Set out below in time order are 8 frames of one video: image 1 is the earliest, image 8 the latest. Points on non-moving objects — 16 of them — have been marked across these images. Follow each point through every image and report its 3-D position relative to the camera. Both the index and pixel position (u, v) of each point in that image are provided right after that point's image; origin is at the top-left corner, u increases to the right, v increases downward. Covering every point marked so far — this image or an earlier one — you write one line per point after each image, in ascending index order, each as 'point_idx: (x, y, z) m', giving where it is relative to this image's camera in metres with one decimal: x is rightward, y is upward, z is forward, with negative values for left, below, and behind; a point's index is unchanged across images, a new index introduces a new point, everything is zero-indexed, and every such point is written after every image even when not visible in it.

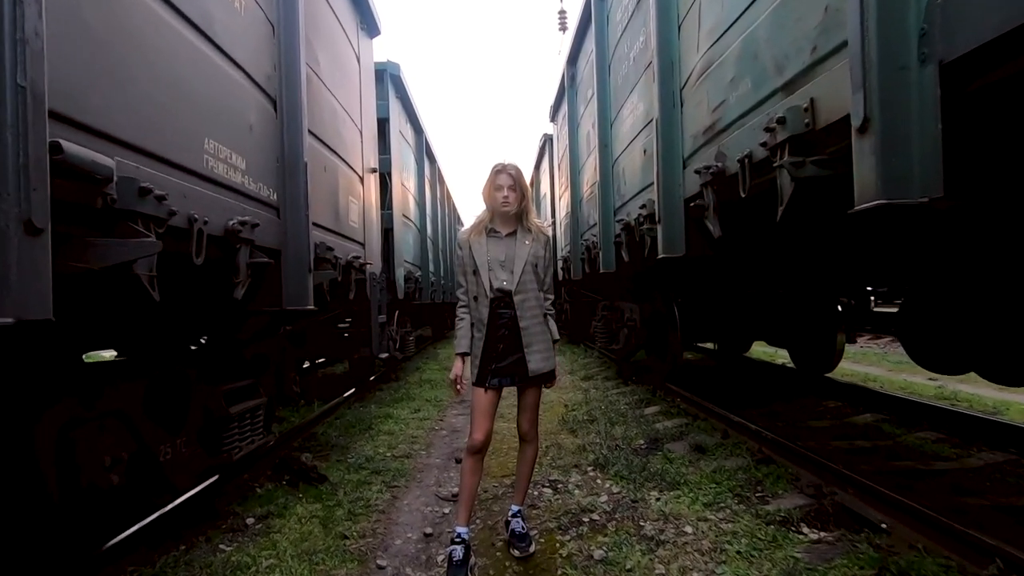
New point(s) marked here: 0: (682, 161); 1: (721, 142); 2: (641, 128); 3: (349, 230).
0: (+1.2, +0.9, +3.8) m
1: (+1.2, +0.8, +3.2) m
2: (+1.1, +1.3, +4.7) m
3: (-1.6, +0.5, +5.3) m
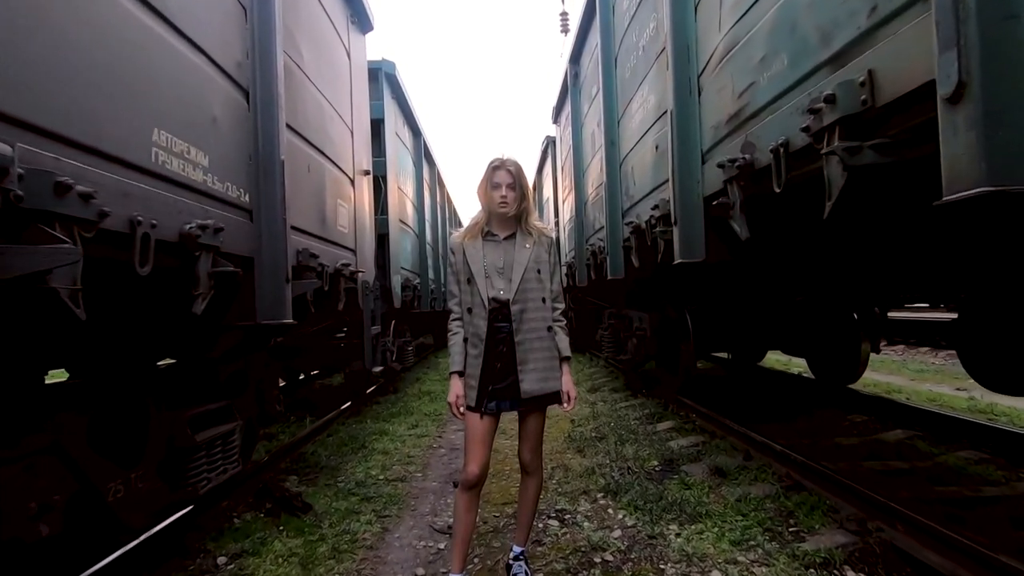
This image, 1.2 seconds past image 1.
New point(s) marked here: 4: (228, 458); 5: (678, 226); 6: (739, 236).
0: (+1.2, +0.8, +3.5) m
1: (+1.2, +0.8, +2.8) m
2: (+1.1, +1.3, +4.3) m
3: (-1.5, +0.5, +4.9) m
4: (-1.7, -1.0, +3.3) m
5: (+1.1, +0.4, +3.5) m
6: (+1.2, +0.3, +2.9) m
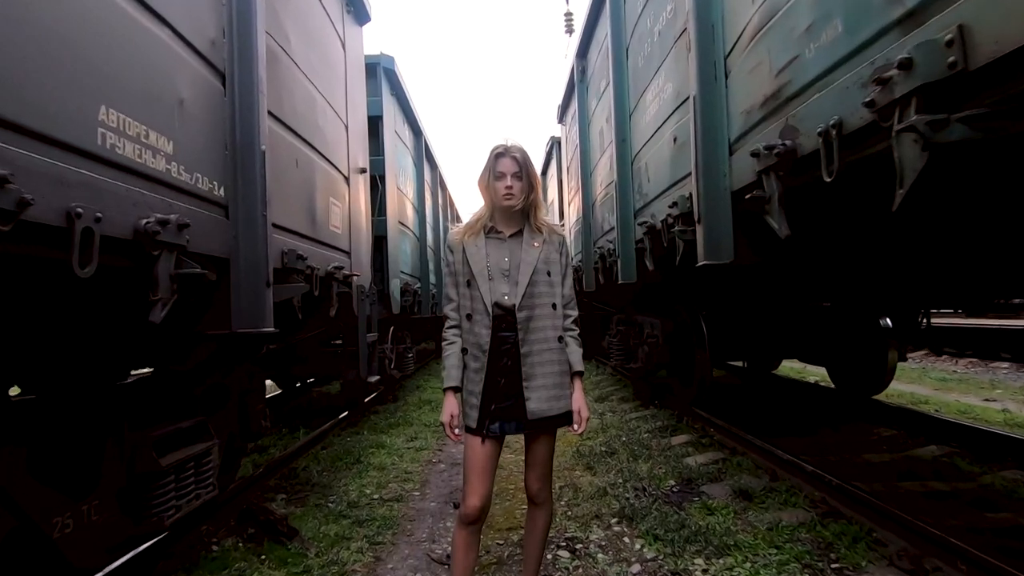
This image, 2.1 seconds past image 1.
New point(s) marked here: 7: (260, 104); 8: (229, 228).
0: (+1.2, +0.8, +3.1) m
1: (+1.2, +0.8, +2.4) m
2: (+1.1, +1.3, +4.0) m
3: (-1.5, +0.4, +4.6) m
4: (-1.7, -1.0, +3.0) m
5: (+1.1, +0.4, +3.2) m
6: (+1.2, +0.2, +2.5) m
7: (-1.4, +1.0, +3.1) m
8: (-1.5, +0.3, +2.9) m
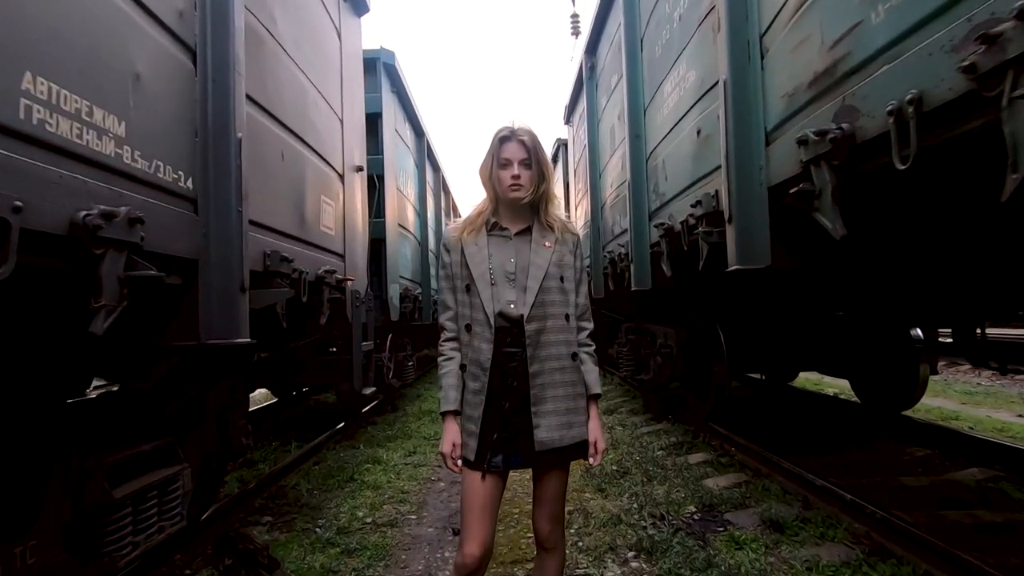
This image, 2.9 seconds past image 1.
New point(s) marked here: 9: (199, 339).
0: (+1.3, +0.8, +2.7) m
1: (+1.3, +0.7, +2.1) m
2: (+1.2, +1.2, +3.6) m
3: (-1.5, +0.4, +4.2) m
4: (-1.7, -1.1, +2.6) m
5: (+1.1, +0.3, +2.8) m
6: (+1.2, +0.2, +2.1) m
7: (-1.4, +1.0, +2.7) m
8: (-1.4, +0.3, +2.6) m
9: (-1.4, -0.2, +2.5) m
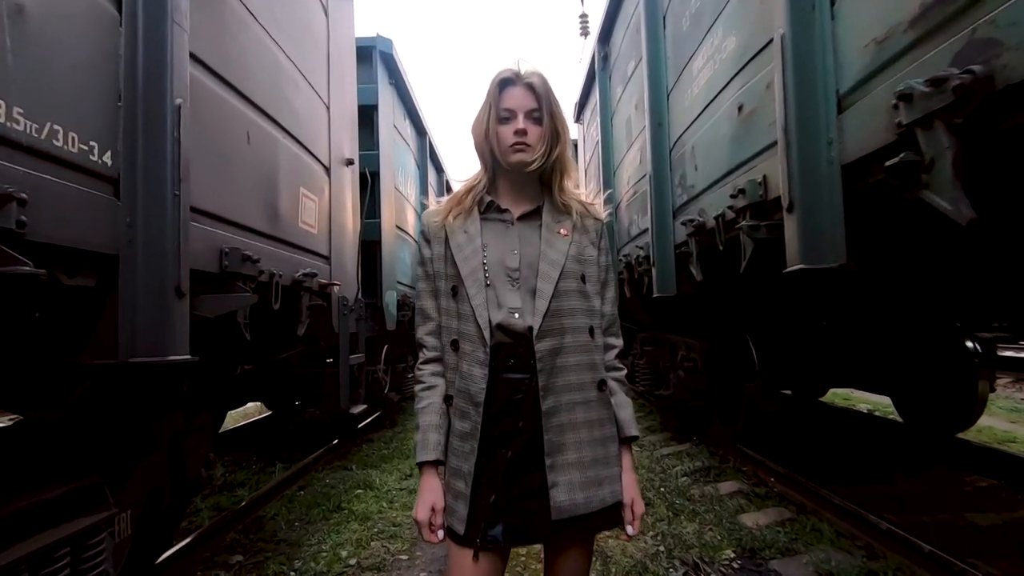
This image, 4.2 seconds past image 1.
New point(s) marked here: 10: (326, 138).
0: (+1.3, +0.7, +2.2) m
1: (+1.3, +0.7, +1.5) m
2: (+1.2, +1.2, +3.0) m
3: (-1.4, +0.3, +3.7) m
4: (-1.6, -1.1, +2.1) m
5: (+1.2, +0.3, +2.3) m
6: (+1.2, +0.2, +1.6) m
7: (-1.3, +1.0, +2.2) m
8: (-1.4, +0.3, +2.0) m
9: (-1.4, -0.2, +2.0) m
10: (-1.5, +1.2, +4.4) m
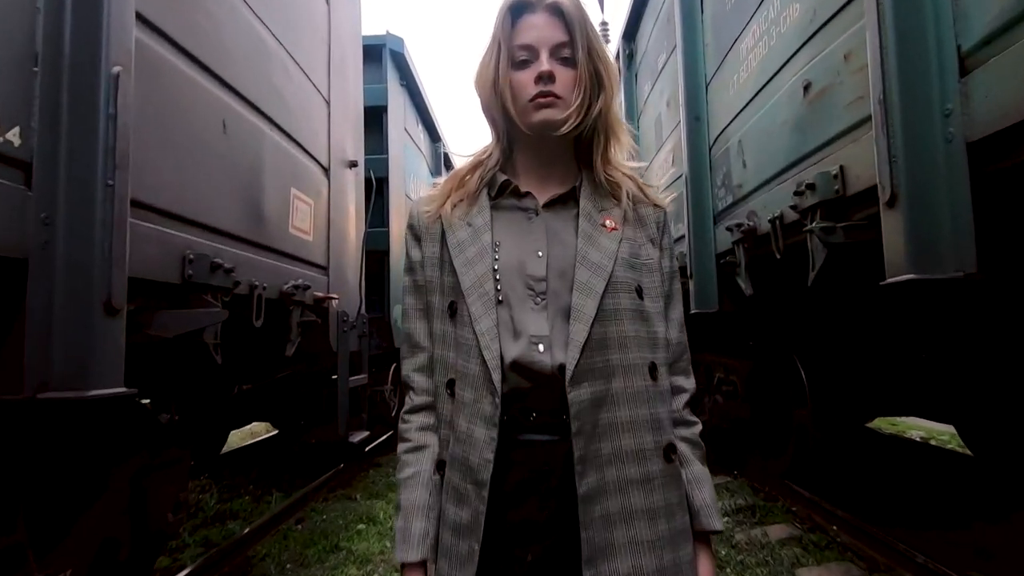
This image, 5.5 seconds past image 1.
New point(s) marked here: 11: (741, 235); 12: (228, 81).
0: (+1.3, +0.7, +1.7) m
1: (+1.3, +0.7, +1.0) m
2: (+1.3, +1.1, +2.6) m
3: (-1.3, +0.3, +3.3) m
4: (-1.6, -1.1, +1.6) m
5: (+1.2, +0.3, +1.7) m
6: (+1.3, +0.2, +1.0) m
7: (-1.3, +0.9, +1.8) m
8: (-1.4, +0.2, +1.6) m
9: (-1.4, -0.3, +1.5) m
10: (-1.3, +1.1, +4.0) m
11: (+1.3, +0.3, +3.1) m
12: (-1.3, +1.0, +2.6) m
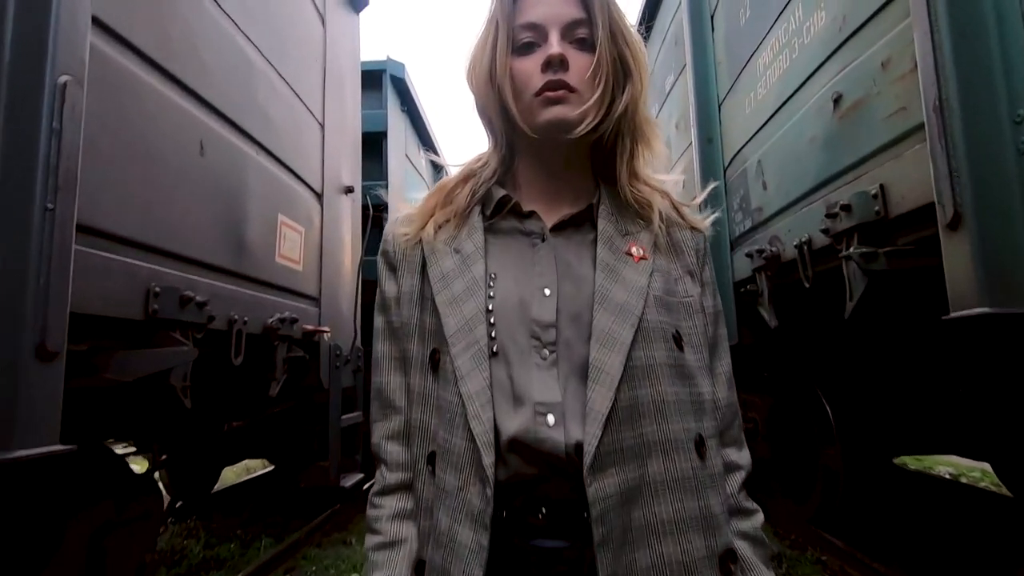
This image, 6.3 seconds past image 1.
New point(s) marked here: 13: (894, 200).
0: (+1.3, +0.6, +1.4) m
1: (+1.3, +0.6, +0.8) m
2: (+1.3, +1.0, +2.3) m
3: (-1.3, +0.1, +3.1) m
4: (-1.6, -1.2, +1.3) m
5: (+1.2, +0.2, +1.5) m
6: (+1.3, +0.1, +0.8) m
7: (-1.3, +0.8, +1.6) m
8: (-1.4, +0.1, +1.4) m
9: (-1.3, -0.4, +1.3) m
10: (-1.3, +0.9, +3.8) m
11: (+1.3, +0.1, +2.9) m
12: (-1.3, +0.8, +2.4) m
13: (+1.3, +0.3, +1.9) m
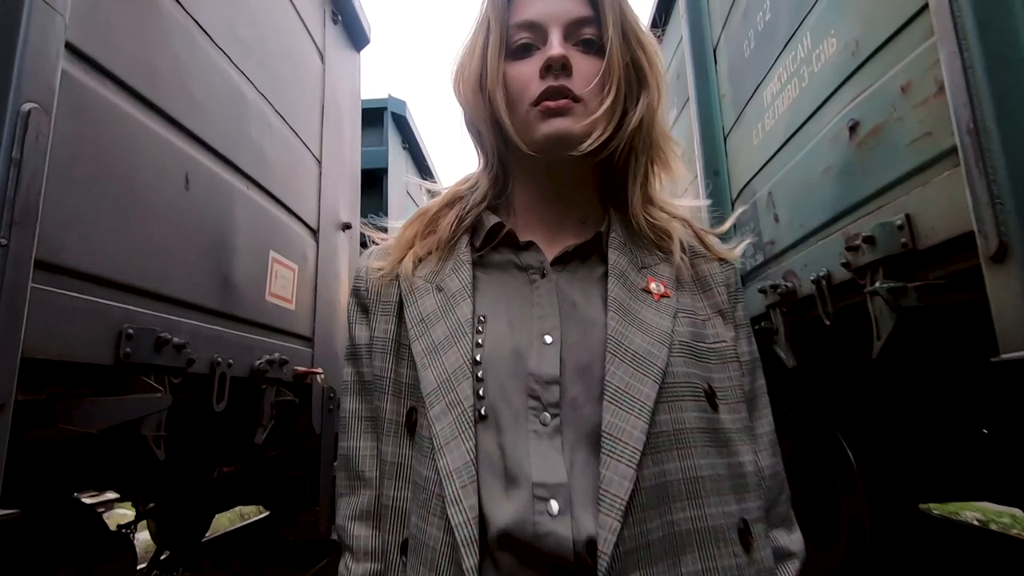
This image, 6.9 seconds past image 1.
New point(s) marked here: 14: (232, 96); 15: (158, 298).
0: (+1.3, +0.5, +1.3) m
1: (+1.3, +0.6, +0.6) m
2: (+1.3, +0.8, +2.2) m
3: (-1.3, -0.1, +2.9) m
4: (-1.6, -1.3, +1.1) m
5: (+1.2, +0.1, +1.3) m
6: (+1.3, +0.1, +0.6) m
7: (-1.3, +0.7, +1.5) m
8: (-1.4, 0.0, +1.2) m
9: (-1.4, -0.5, +1.1) m
10: (-1.3, +0.6, +3.7) m
11: (+1.3, -0.1, +2.7) m
12: (-1.3, +0.6, +2.3) m
13: (+1.3, +0.2, +1.8) m
14: (-1.3, +0.9, +2.6) m
15: (-1.3, 0.0, +2.0) m
